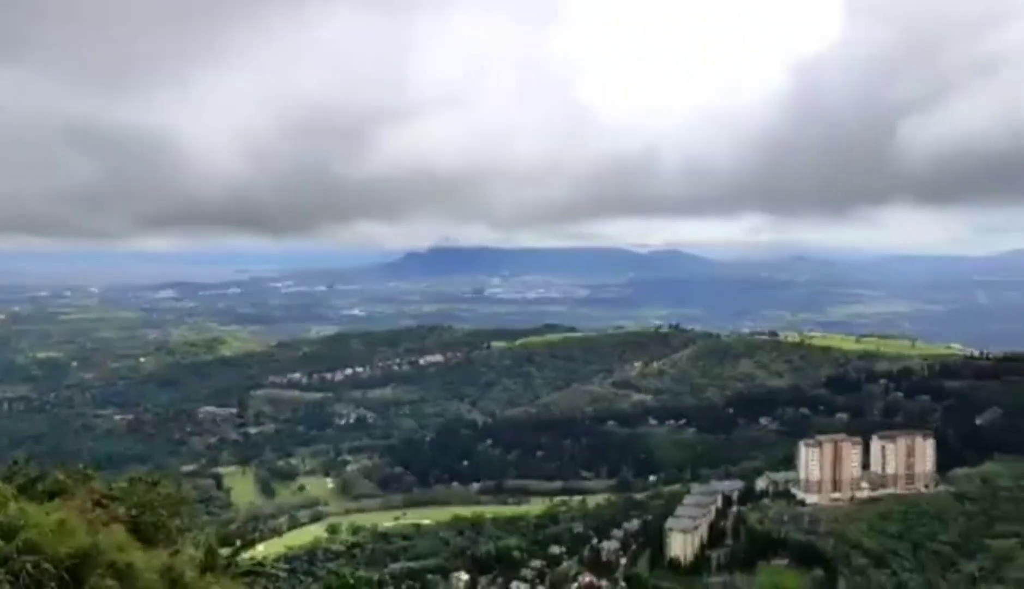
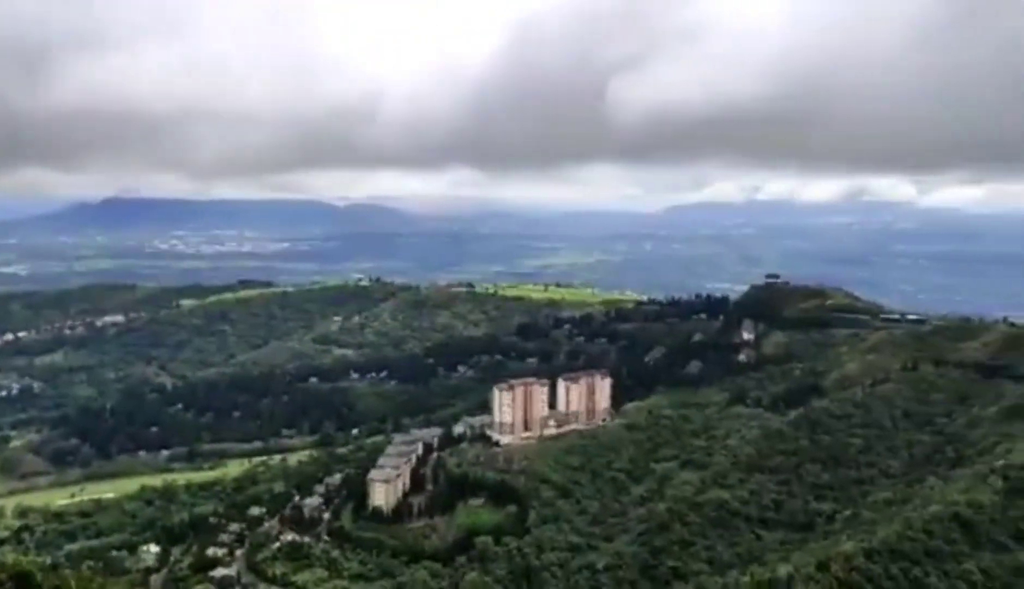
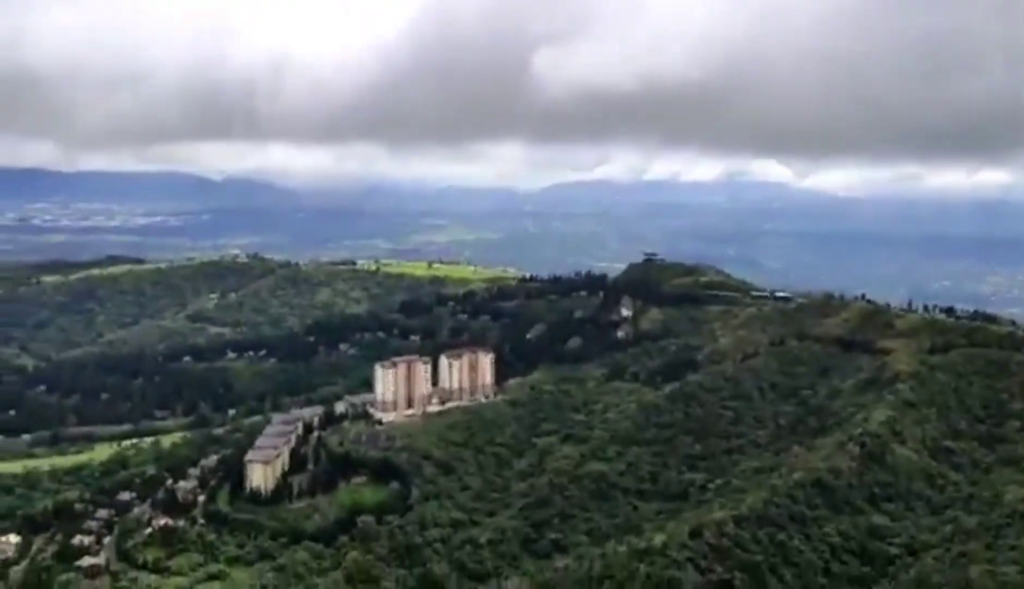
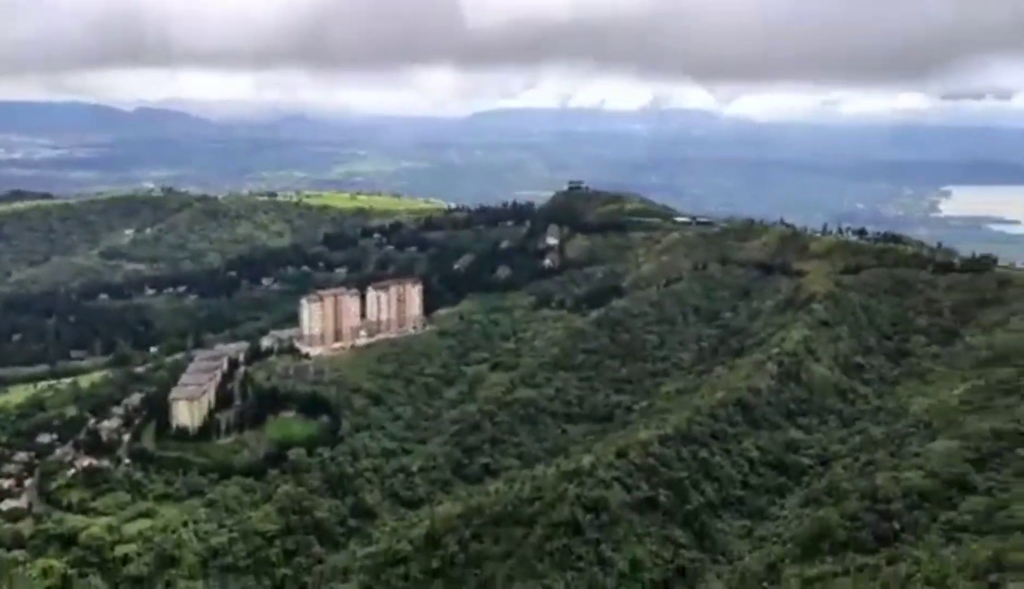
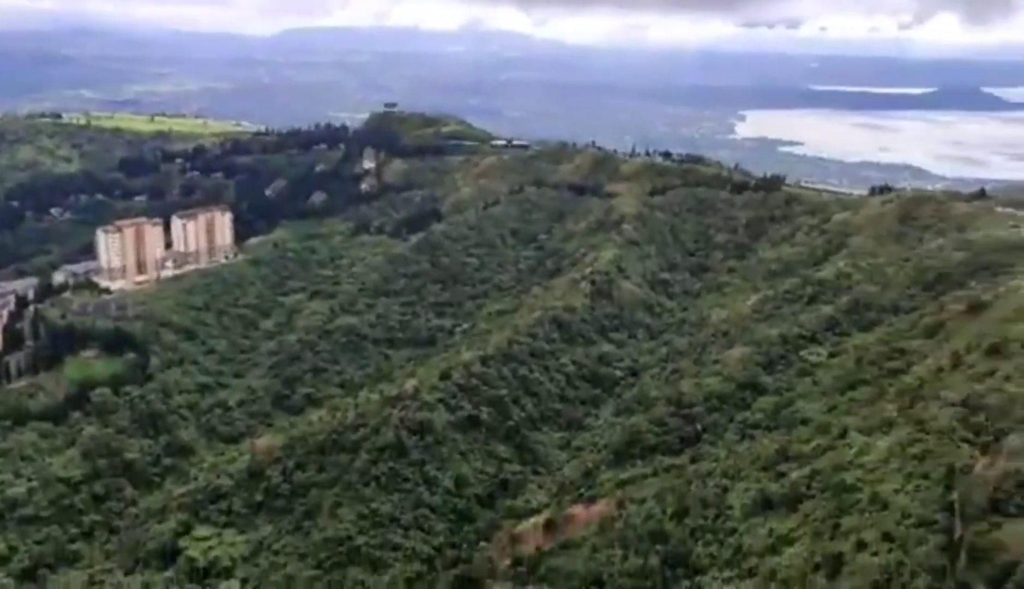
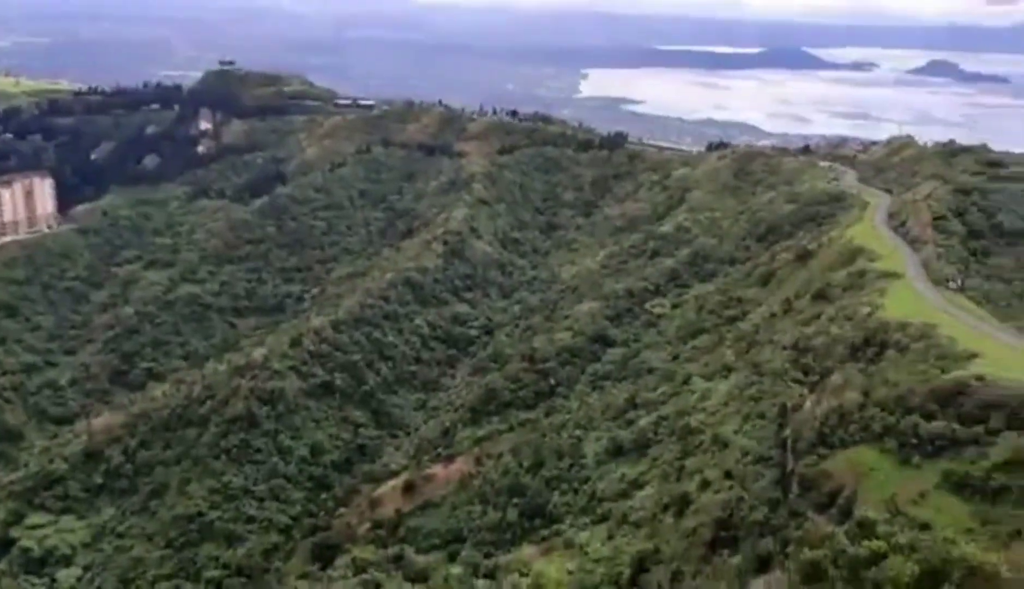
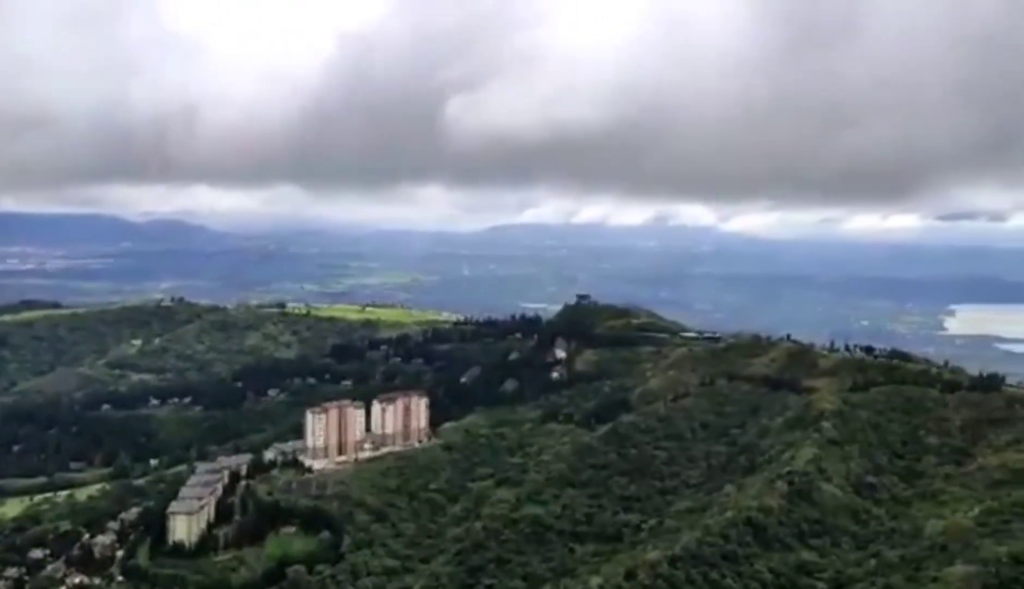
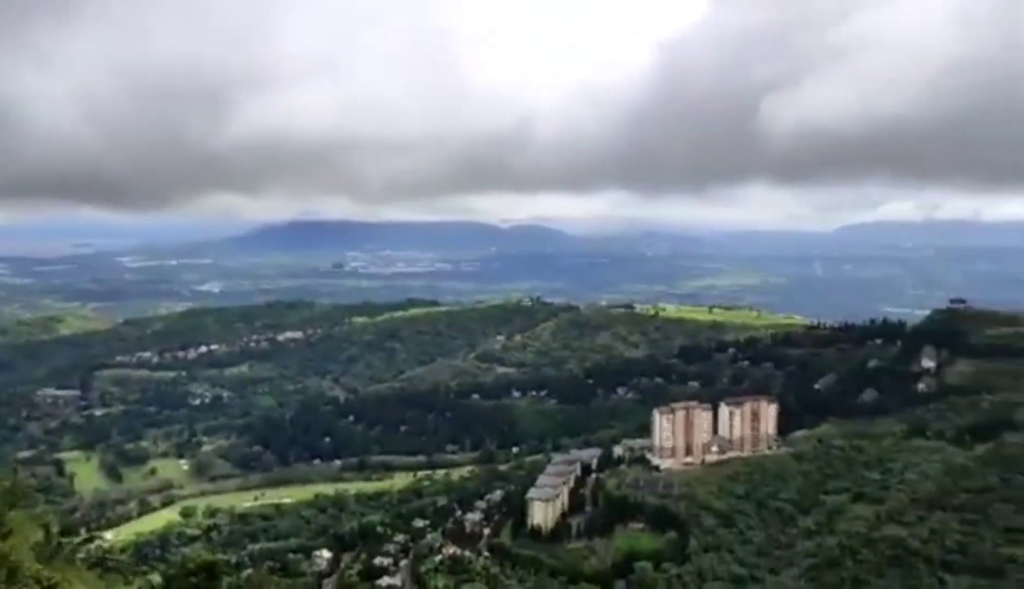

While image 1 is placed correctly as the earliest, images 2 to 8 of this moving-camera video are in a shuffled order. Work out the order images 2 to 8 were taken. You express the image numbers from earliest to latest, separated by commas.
8, 2, 7, 3, 4, 5, 6
